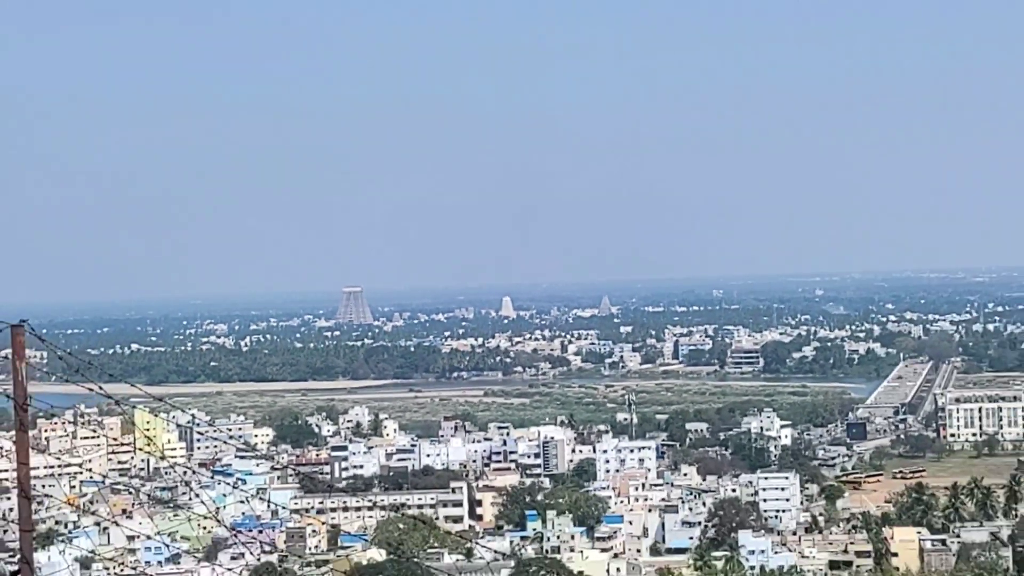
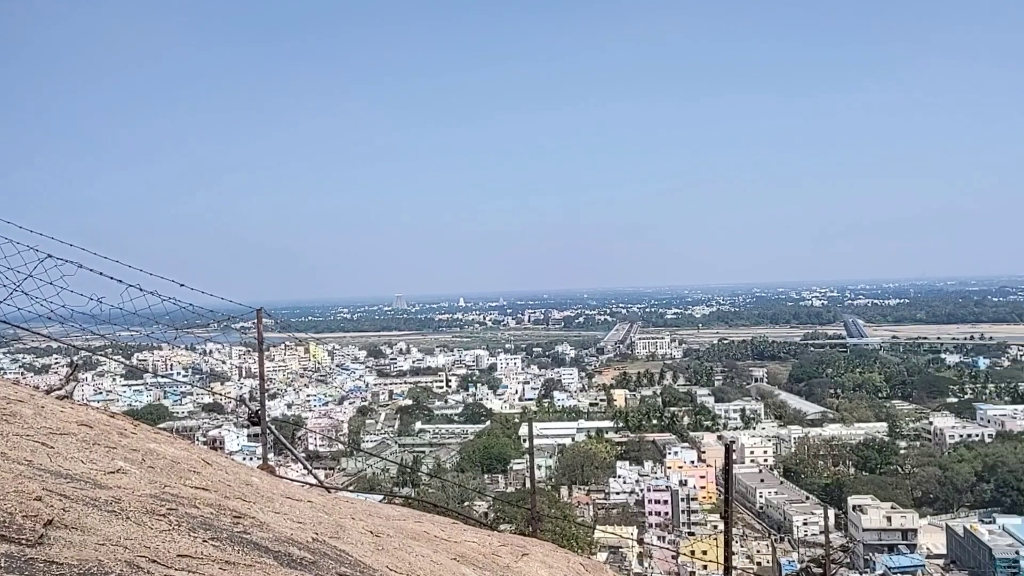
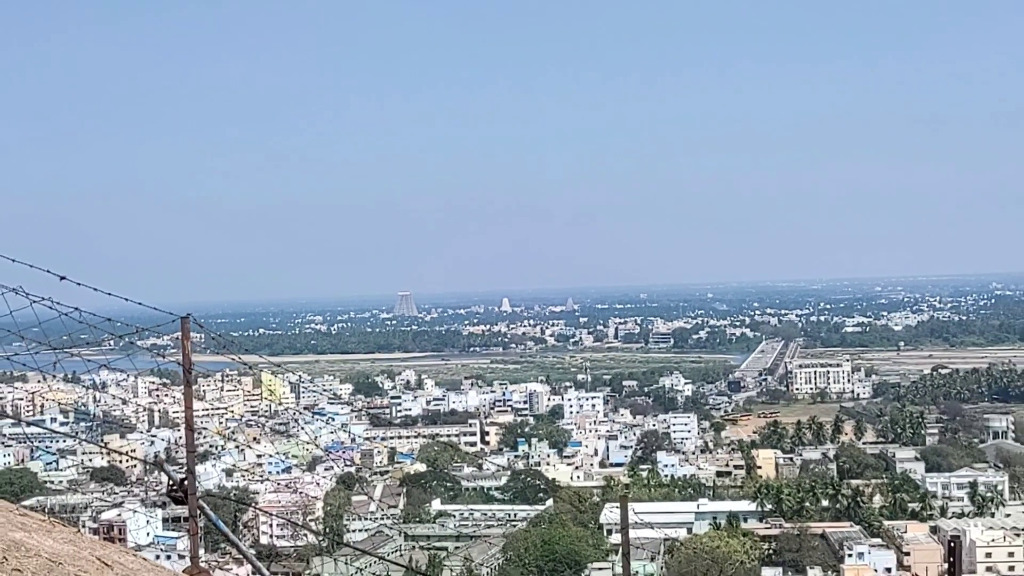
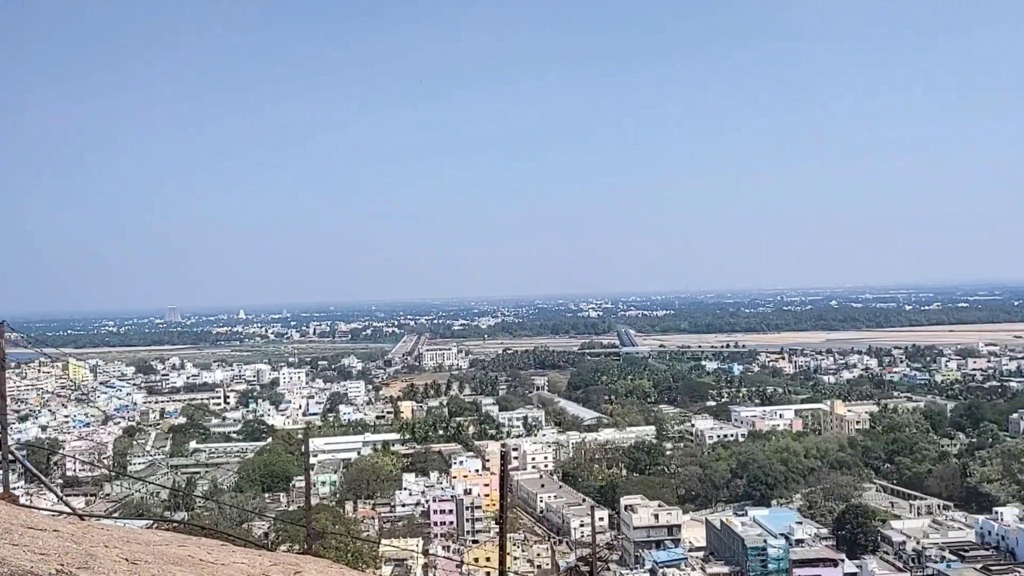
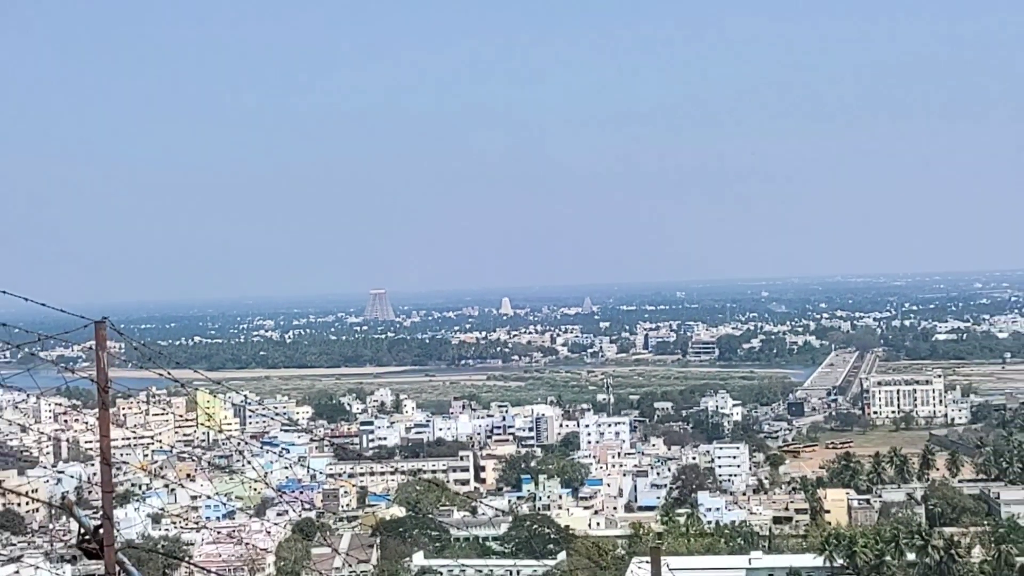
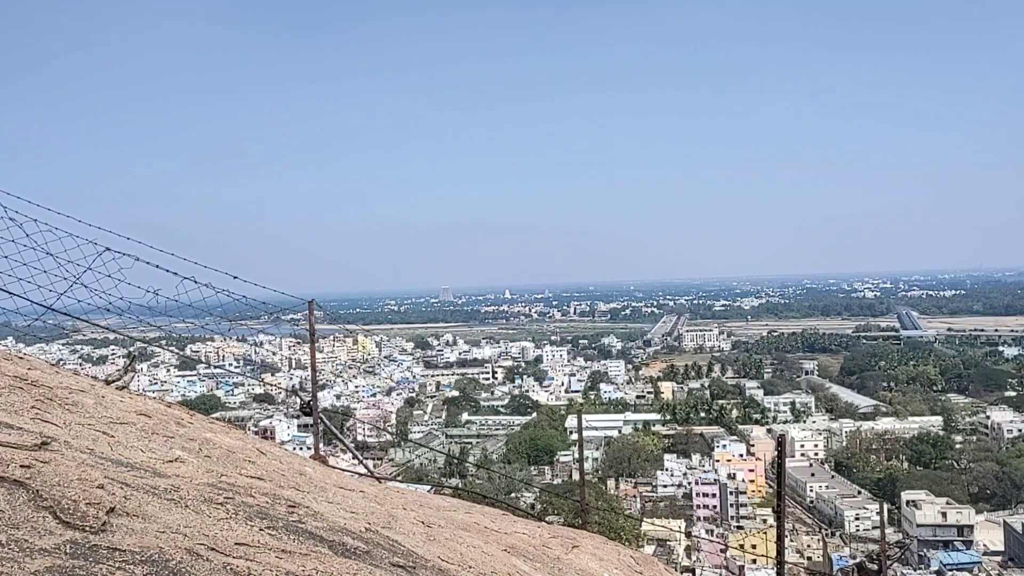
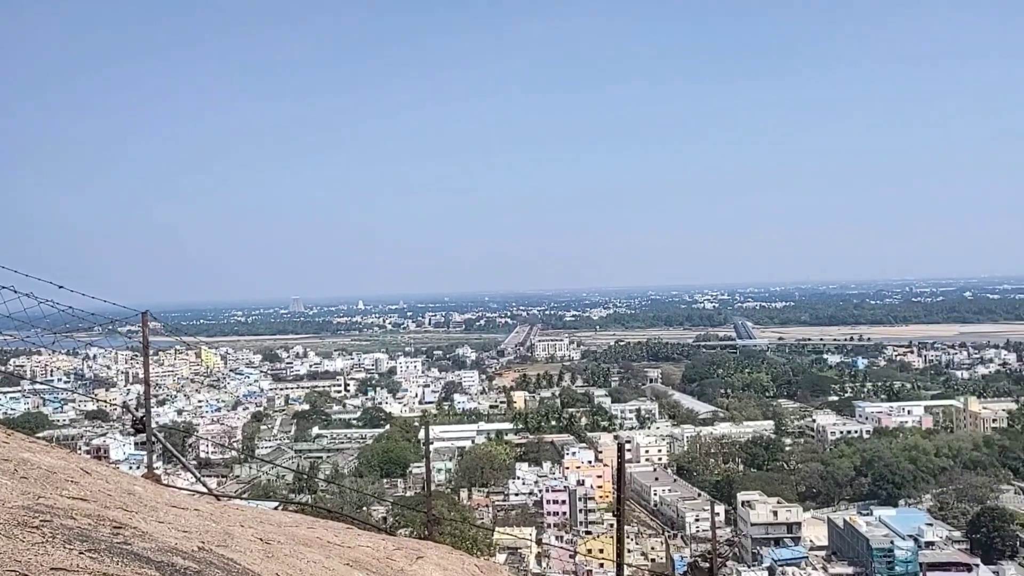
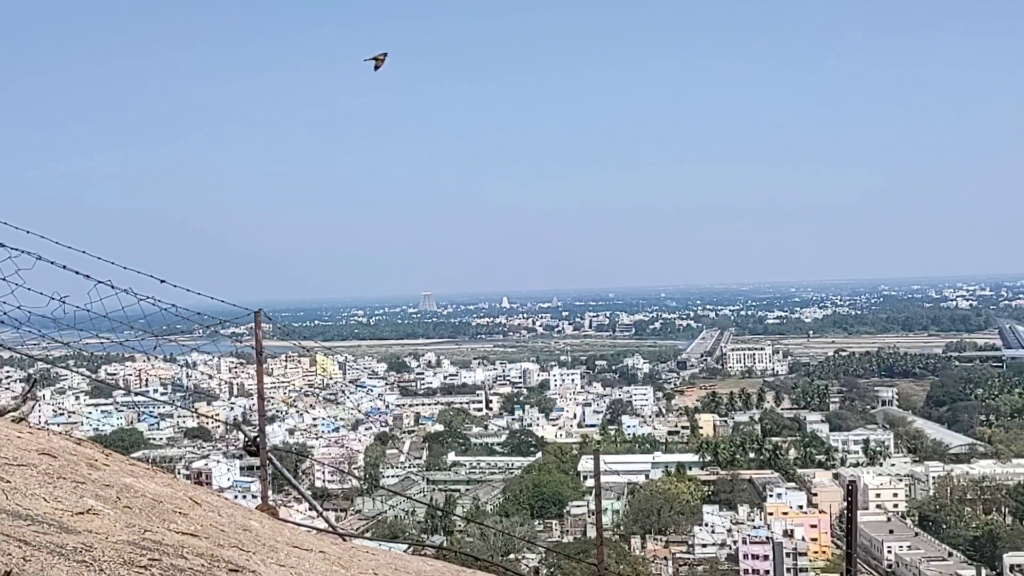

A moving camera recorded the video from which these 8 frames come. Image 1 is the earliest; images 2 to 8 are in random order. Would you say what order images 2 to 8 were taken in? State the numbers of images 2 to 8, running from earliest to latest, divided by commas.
5, 3, 8, 6, 2, 7, 4
